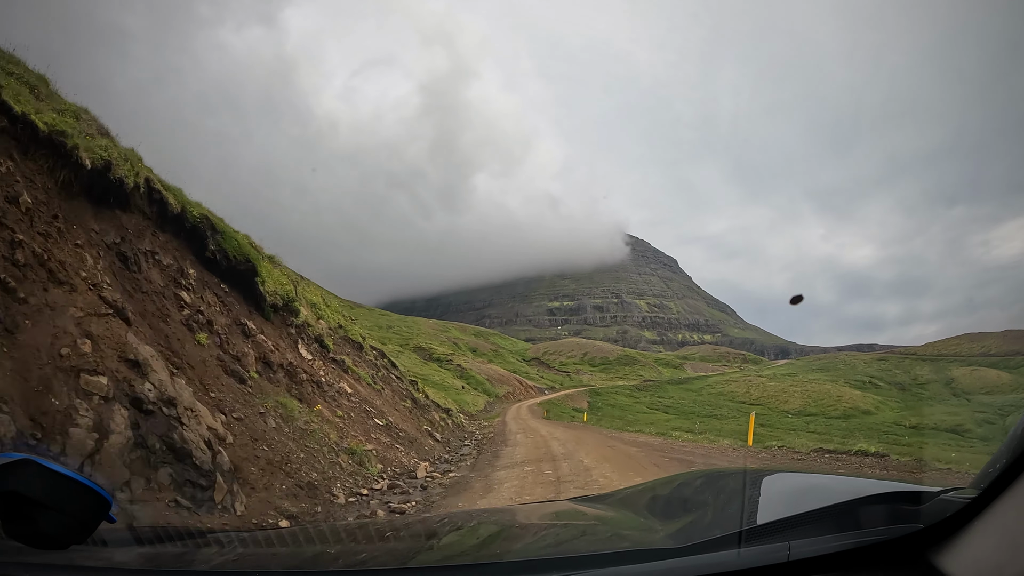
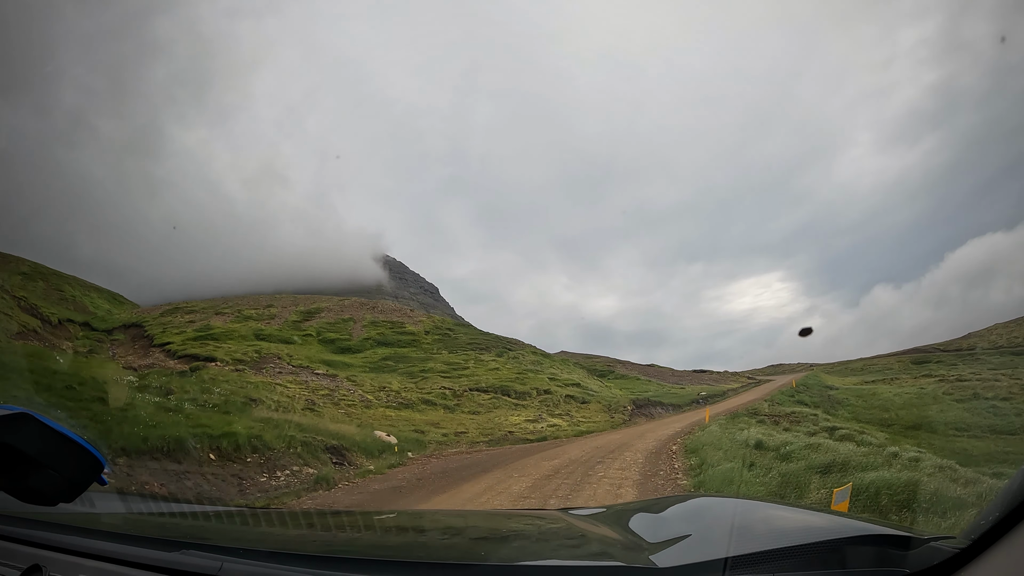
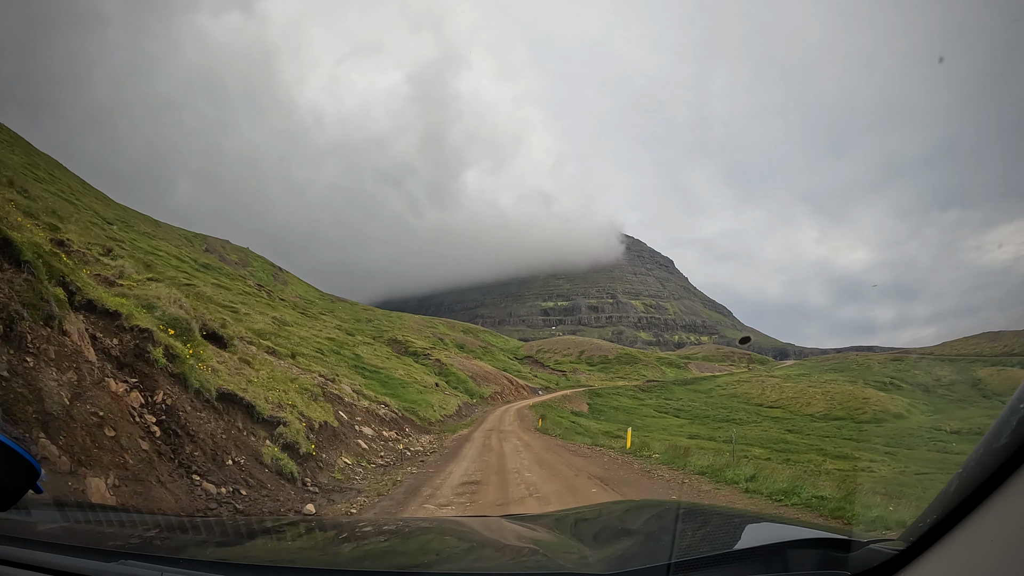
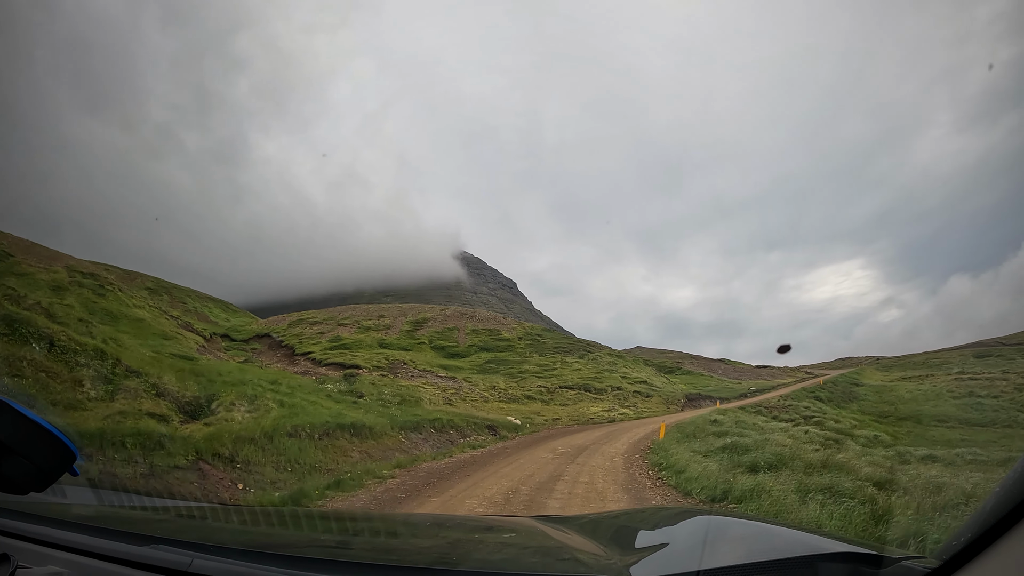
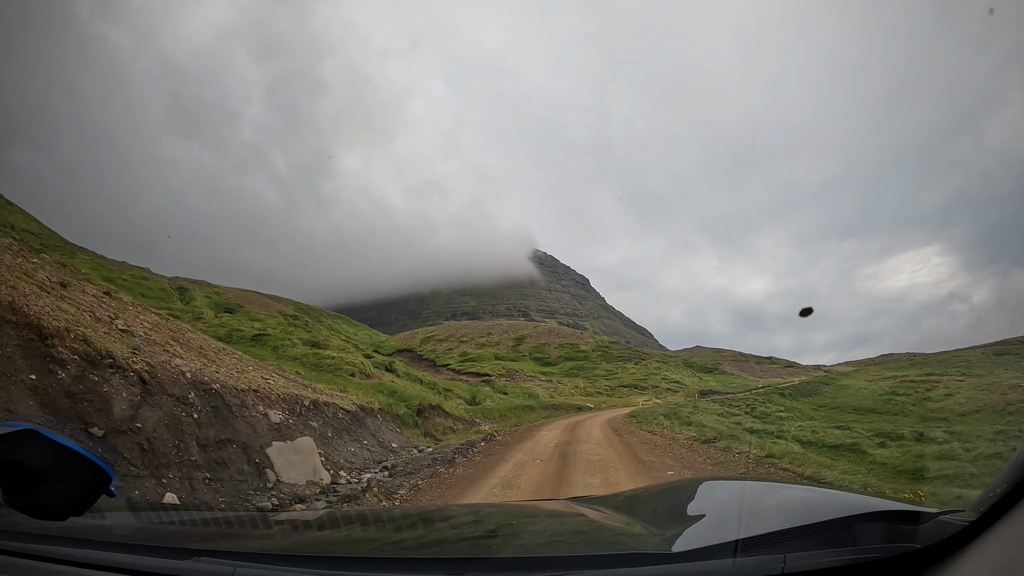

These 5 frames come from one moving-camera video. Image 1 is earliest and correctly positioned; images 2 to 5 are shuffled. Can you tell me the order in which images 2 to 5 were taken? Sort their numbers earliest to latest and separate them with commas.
3, 5, 4, 2
